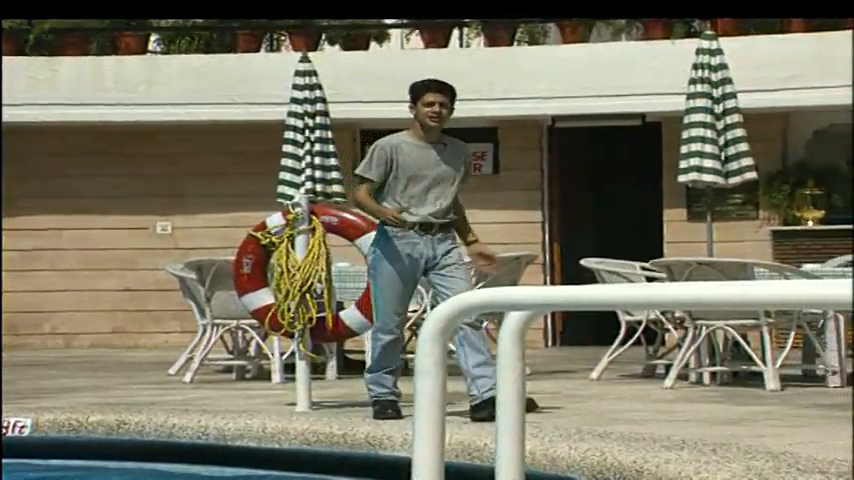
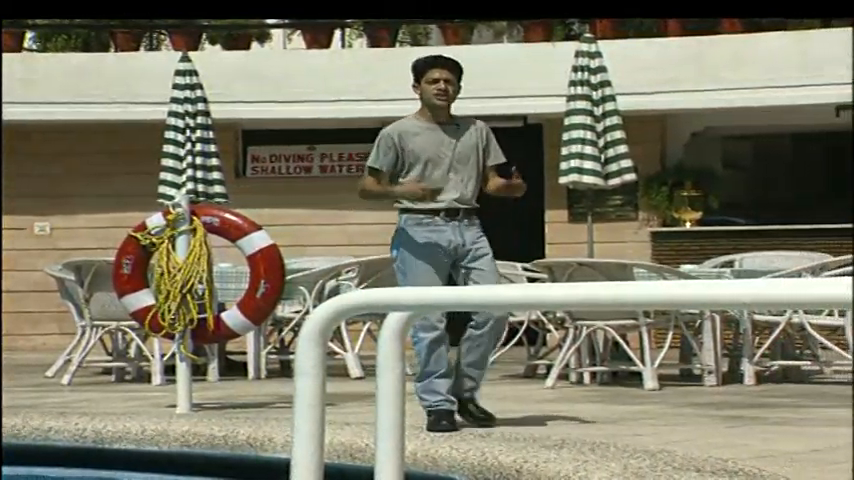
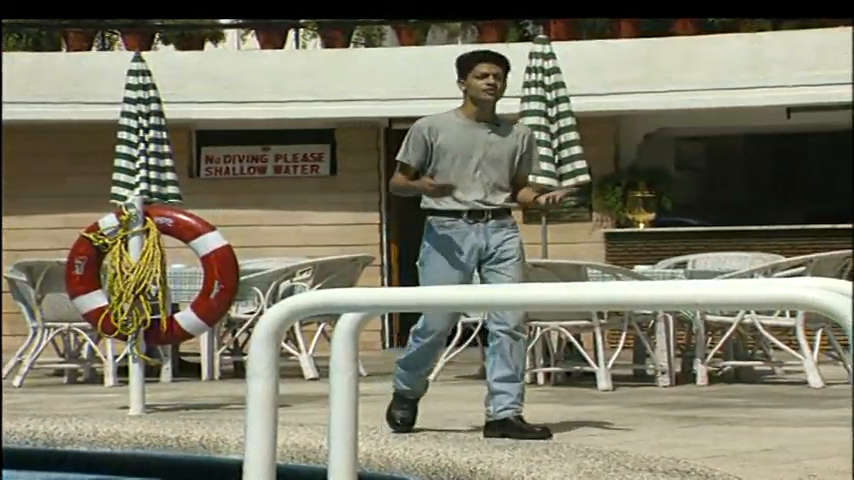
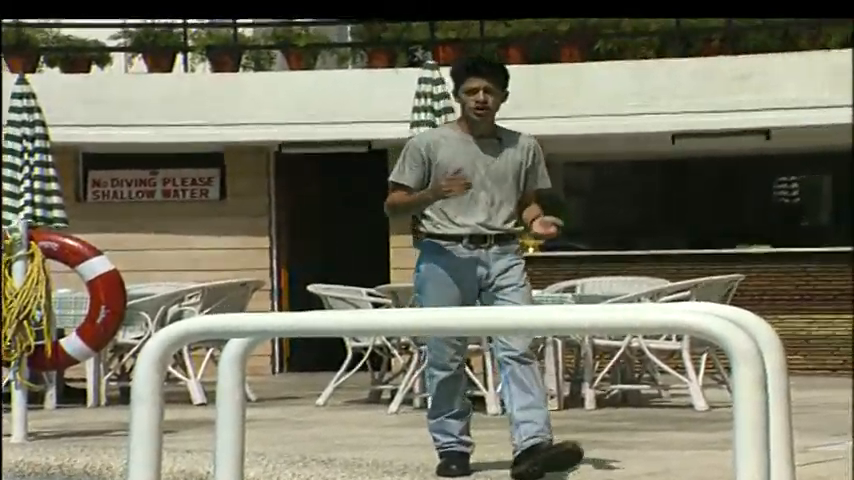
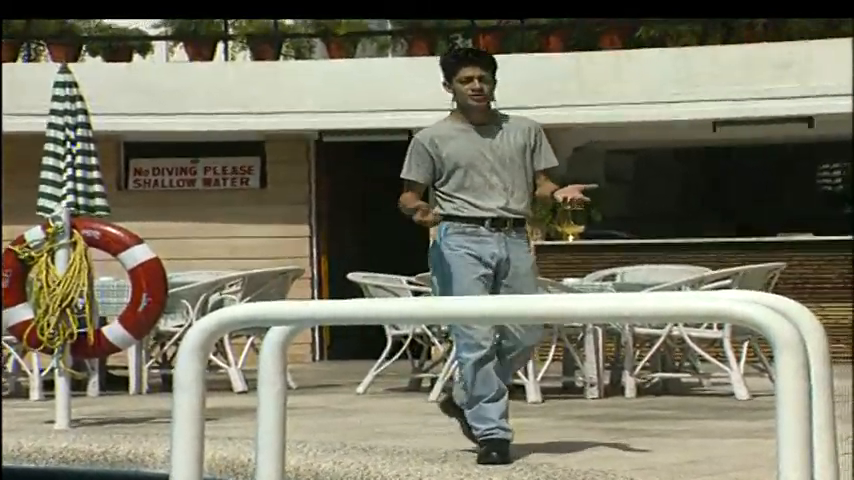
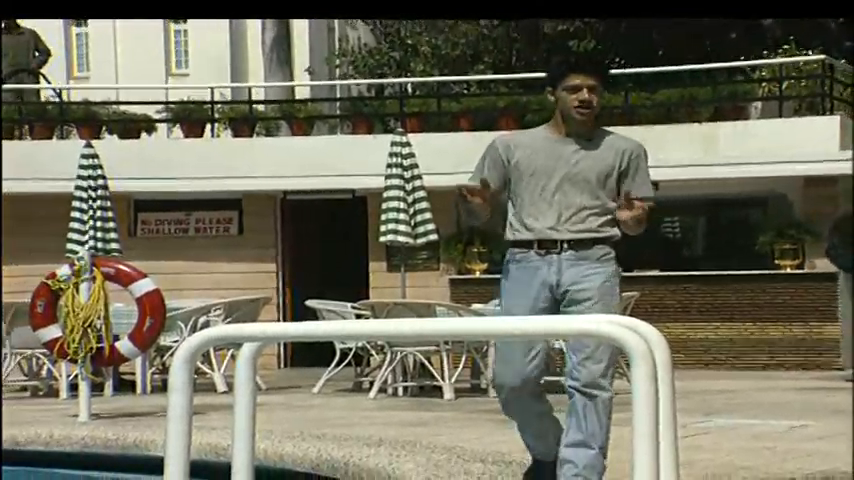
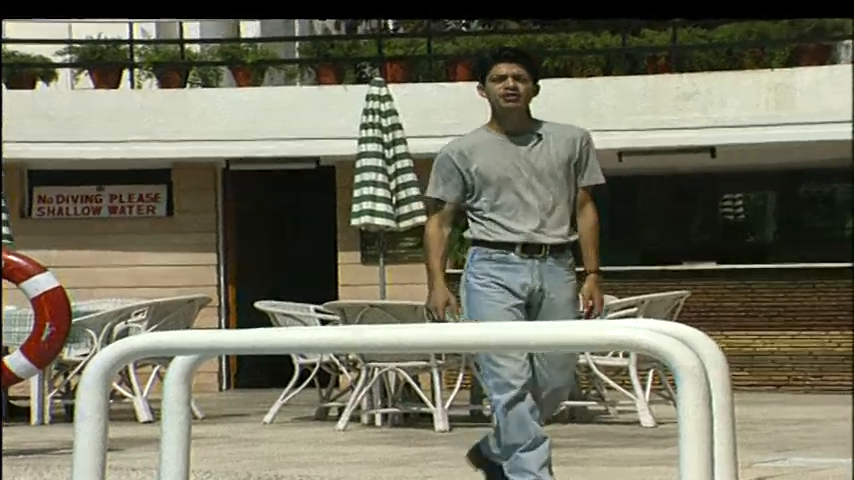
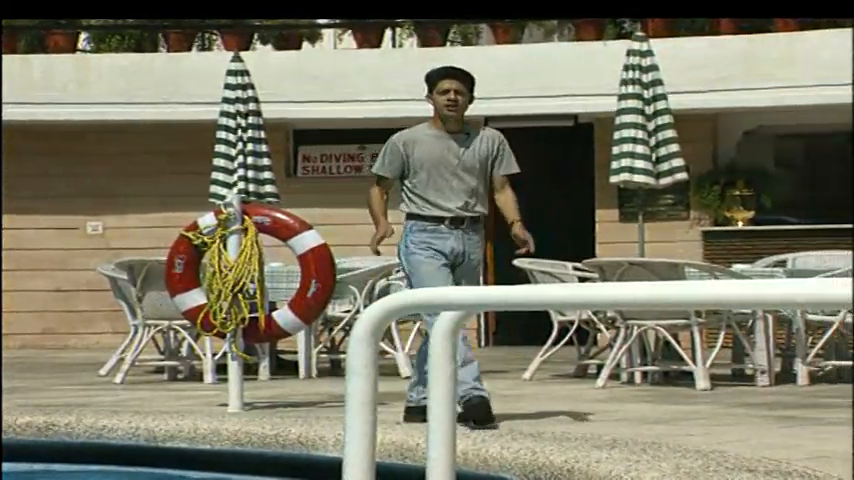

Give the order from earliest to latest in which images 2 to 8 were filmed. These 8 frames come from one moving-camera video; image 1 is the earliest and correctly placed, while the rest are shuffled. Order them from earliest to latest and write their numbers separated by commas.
8, 2, 3, 5, 4, 7, 6
